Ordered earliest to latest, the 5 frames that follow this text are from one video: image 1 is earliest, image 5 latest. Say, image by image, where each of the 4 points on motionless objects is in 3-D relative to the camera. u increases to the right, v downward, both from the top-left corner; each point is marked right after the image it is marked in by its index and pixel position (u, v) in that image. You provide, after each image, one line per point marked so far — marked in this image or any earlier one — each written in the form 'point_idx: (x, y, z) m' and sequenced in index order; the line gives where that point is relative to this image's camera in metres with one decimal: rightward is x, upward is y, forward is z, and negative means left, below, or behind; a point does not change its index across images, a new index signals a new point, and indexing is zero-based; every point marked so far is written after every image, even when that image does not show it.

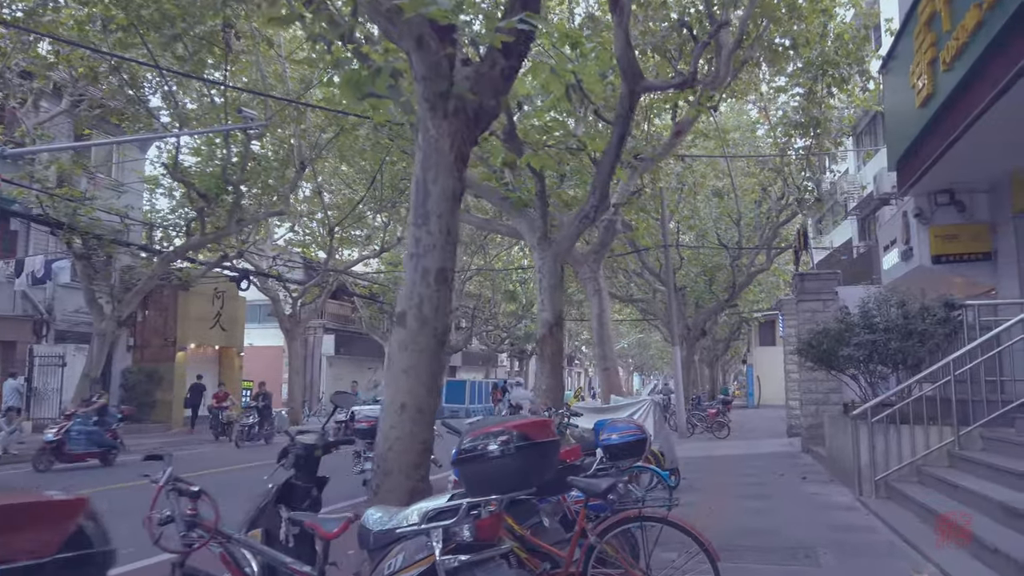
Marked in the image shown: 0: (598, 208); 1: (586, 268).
0: (+1.0, +1.0, +9.1) m
1: (+1.4, +0.4, +14.6) m
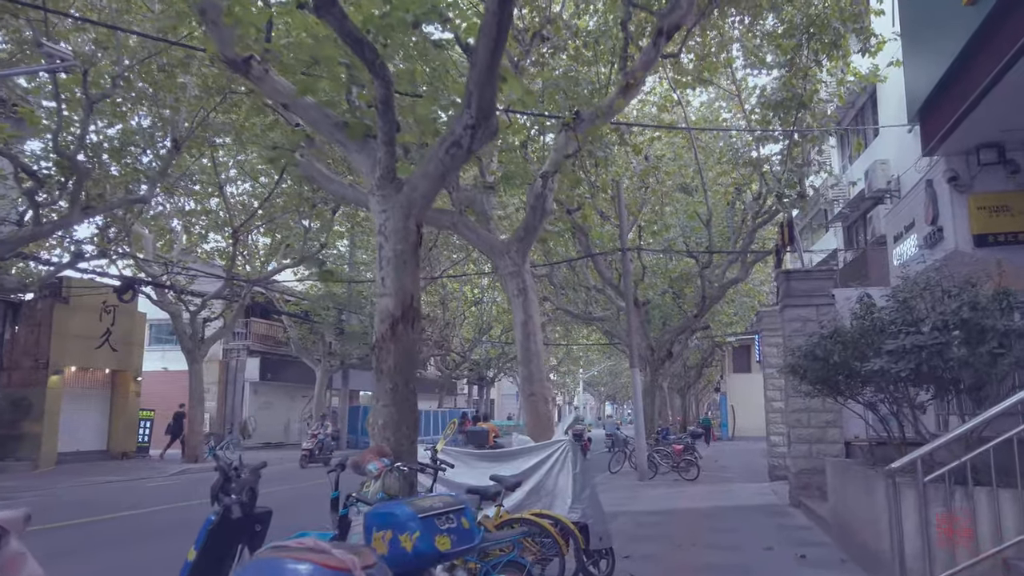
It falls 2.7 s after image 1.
0: (-0.3, +1.2, +5.6) m
1: (-0.1, +0.4, +11.0) m
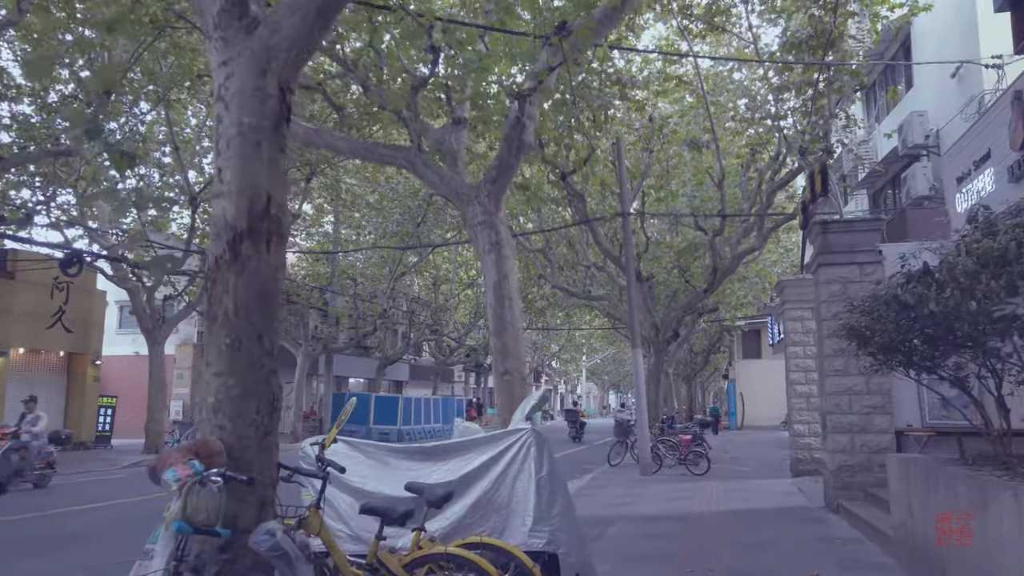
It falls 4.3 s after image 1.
0: (-0.7, +1.7, +3.5) m
1: (-0.4, +0.9, +8.9) m
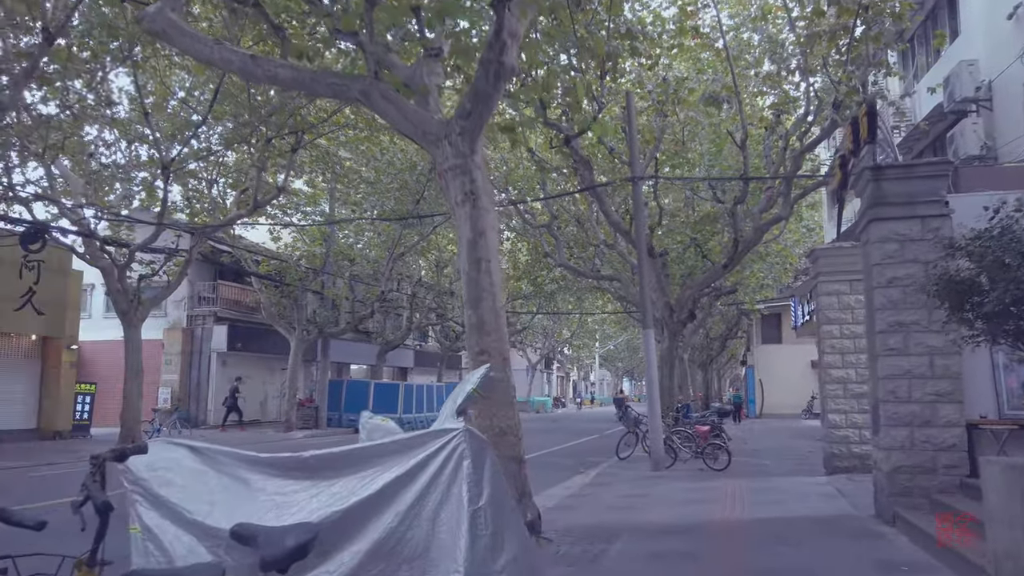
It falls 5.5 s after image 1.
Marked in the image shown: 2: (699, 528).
0: (-1.0, +1.9, +1.8) m
1: (-0.6, +1.3, +7.3) m
2: (+1.9, -2.4, +7.7) m
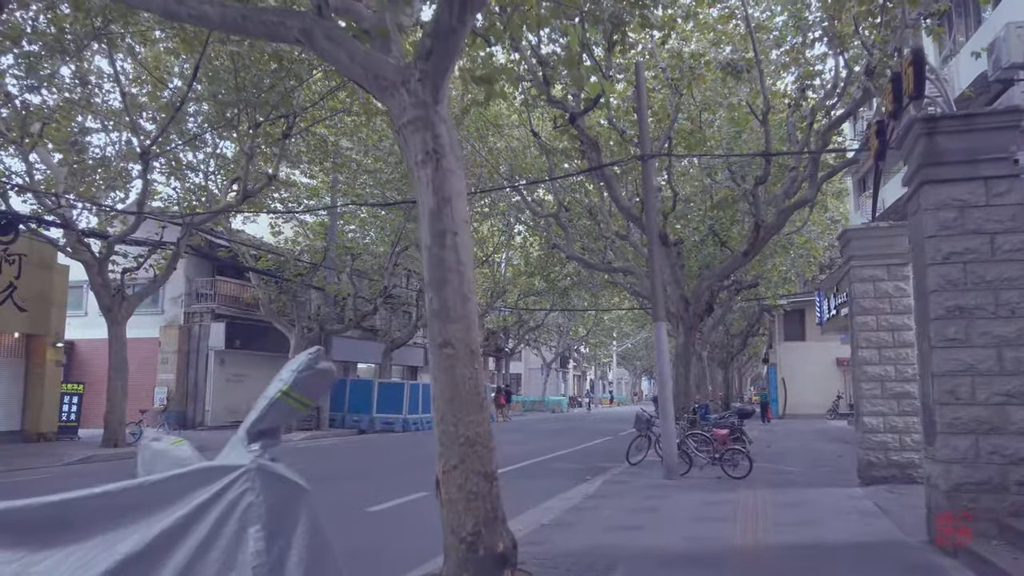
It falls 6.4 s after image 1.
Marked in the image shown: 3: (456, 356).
0: (-1.3, +2.1, +0.6) m
1: (-0.9, +1.5, +6.0) m
2: (+1.8, -2.3, +6.4) m
3: (-0.3, -0.5, +6.0) m
